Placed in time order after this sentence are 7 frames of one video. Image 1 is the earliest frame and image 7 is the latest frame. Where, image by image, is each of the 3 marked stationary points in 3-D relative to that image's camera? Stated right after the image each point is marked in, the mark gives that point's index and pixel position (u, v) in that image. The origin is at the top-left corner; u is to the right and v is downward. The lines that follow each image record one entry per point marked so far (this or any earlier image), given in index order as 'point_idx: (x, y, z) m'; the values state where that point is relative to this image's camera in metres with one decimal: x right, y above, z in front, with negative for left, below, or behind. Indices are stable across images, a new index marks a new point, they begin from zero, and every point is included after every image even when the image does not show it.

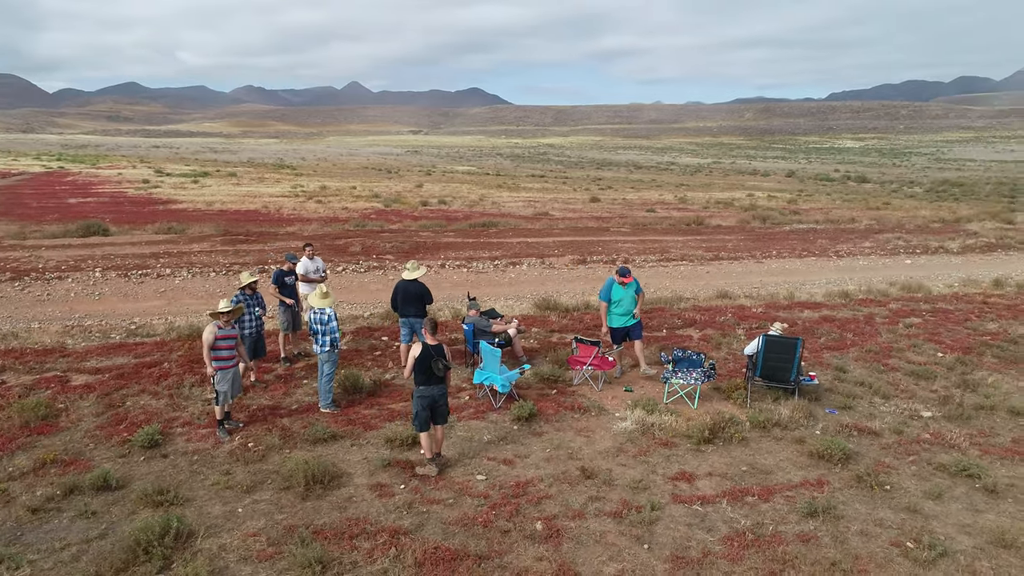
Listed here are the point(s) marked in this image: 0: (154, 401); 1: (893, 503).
0: (-4.5, -1.4, +8.9) m
1: (+3.8, -2.1, +7.0) m
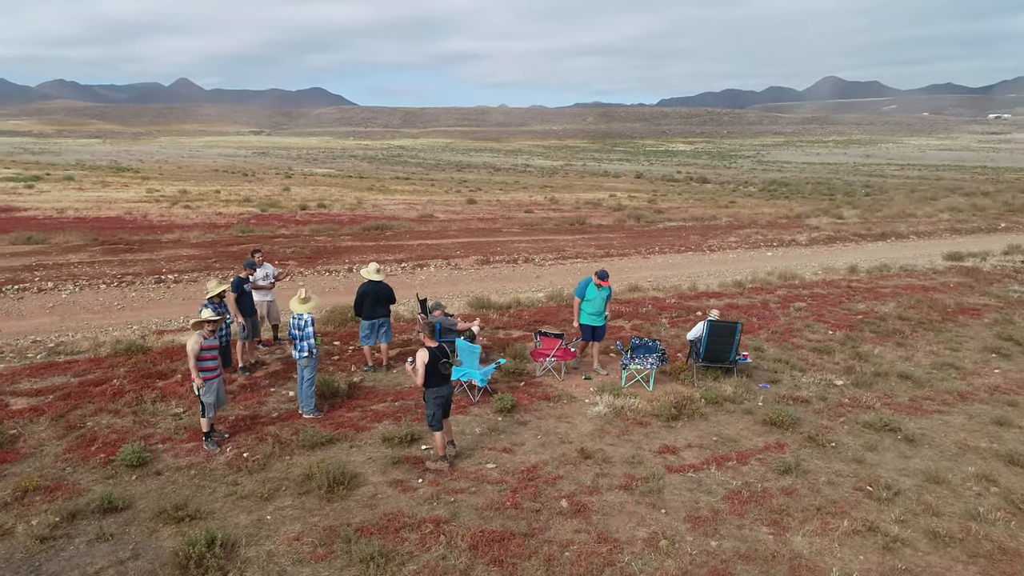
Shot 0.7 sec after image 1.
0: (-4.6, -1.6, +8.4) m
1: (+3.8, -1.9, +8.2) m
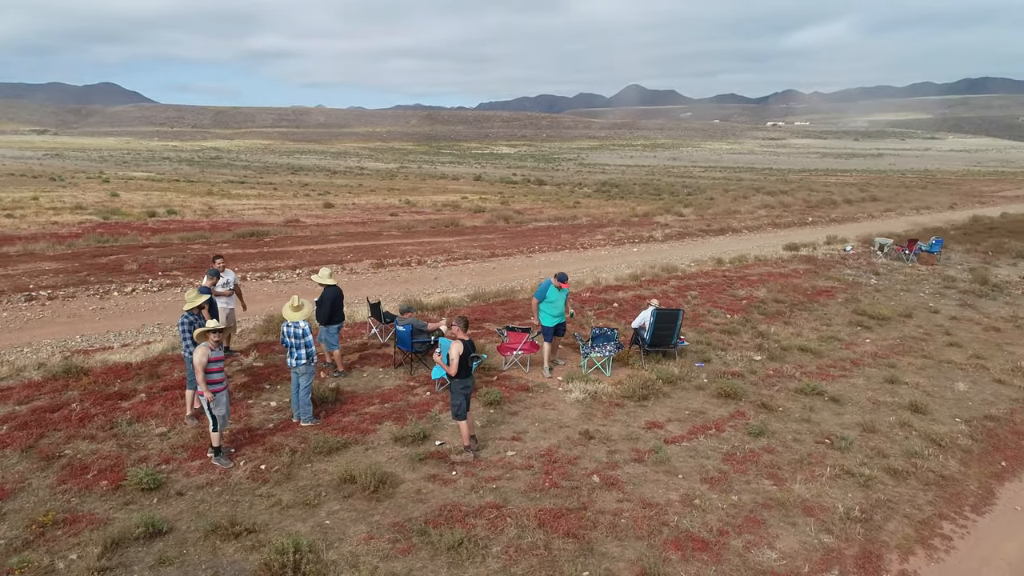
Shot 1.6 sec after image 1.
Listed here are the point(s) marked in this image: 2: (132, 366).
0: (-4.5, -1.7, +7.8) m
1: (+3.8, -1.7, +9.6) m
2: (-5.3, -1.1, +10.0) m
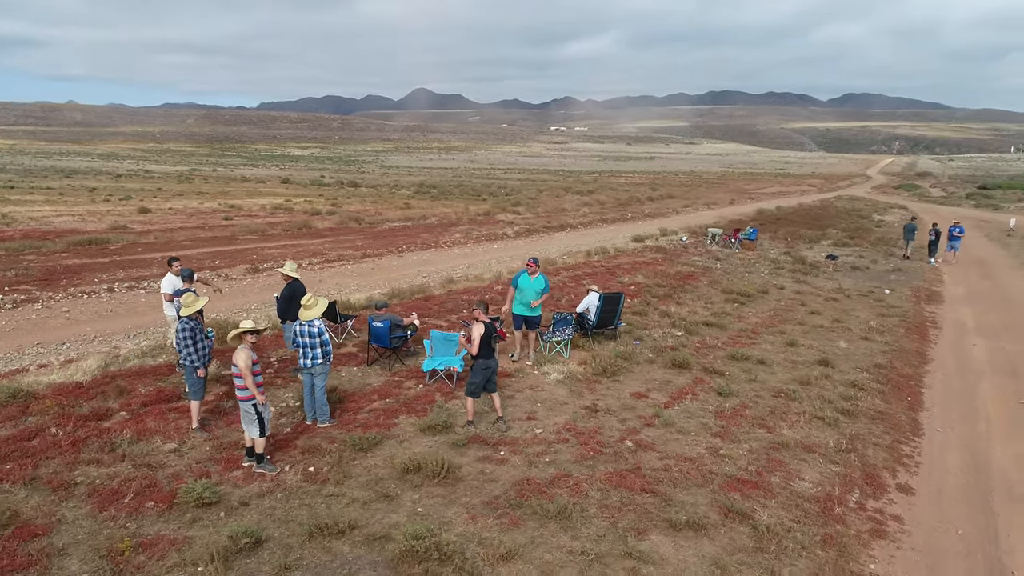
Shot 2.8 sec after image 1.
0: (-3.9, -1.8, +7.0) m
1: (+3.6, -1.4, +11.0) m
2: (-5.3, -1.2, +8.9) m
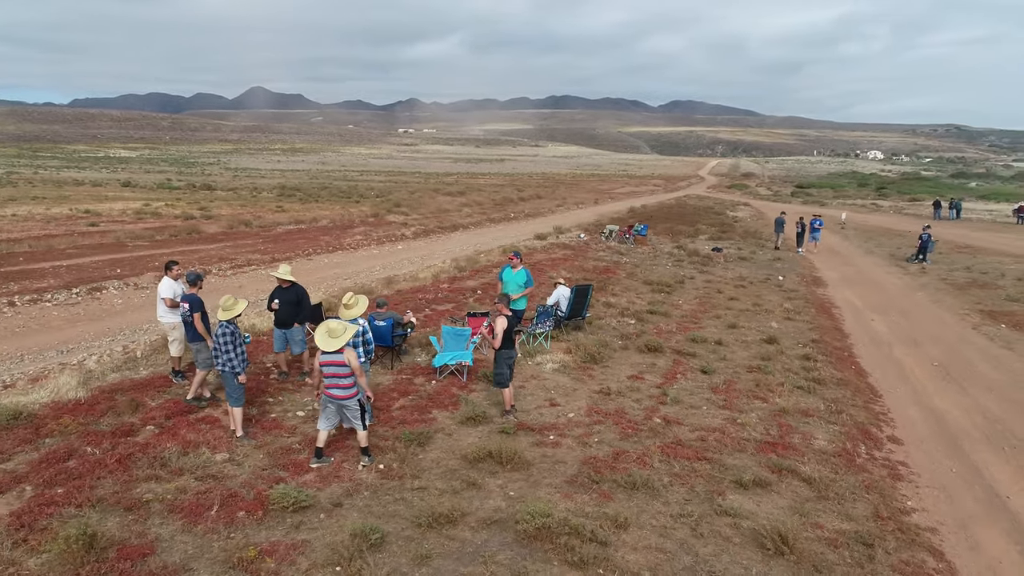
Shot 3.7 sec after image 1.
0: (-3.1, -1.8, +6.6) m
1: (+3.4, -1.2, +12.0) m
2: (-4.9, -1.3, +8.1) m
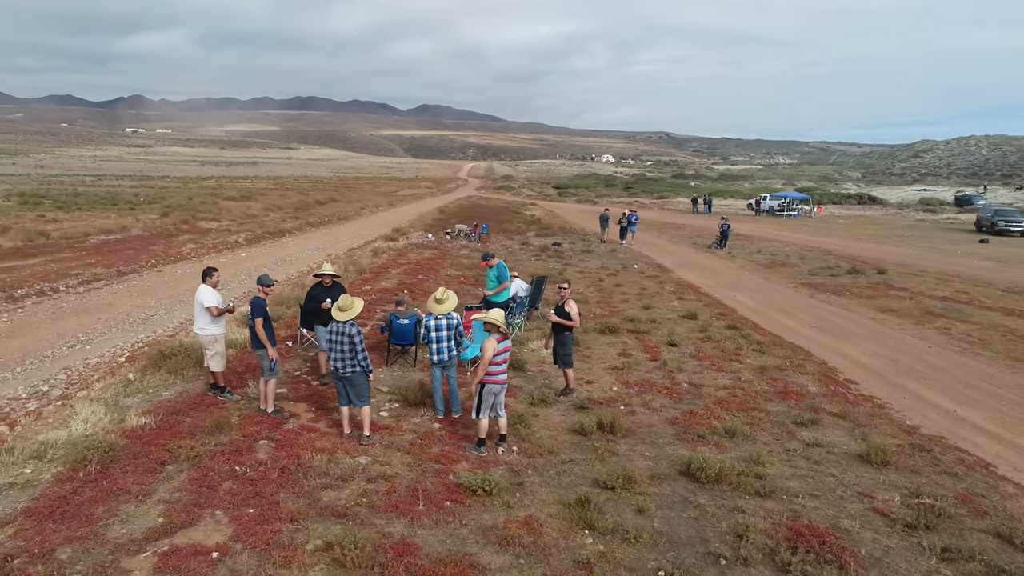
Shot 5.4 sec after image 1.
0: (-1.4, -1.8, +6.4) m
1: (+2.9, -0.9, +13.7) m
2: (-3.6, -1.4, +7.3) m
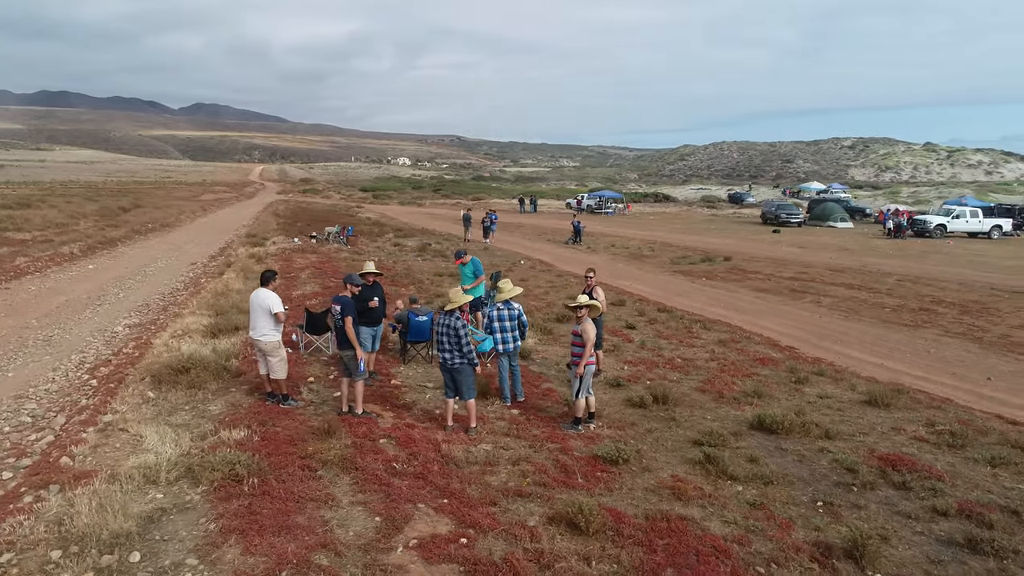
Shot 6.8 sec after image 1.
0: (-0.1, -1.7, +6.6) m
1: (+2.0, -0.6, +14.8) m
2: (-2.4, -1.4, +6.8) m
